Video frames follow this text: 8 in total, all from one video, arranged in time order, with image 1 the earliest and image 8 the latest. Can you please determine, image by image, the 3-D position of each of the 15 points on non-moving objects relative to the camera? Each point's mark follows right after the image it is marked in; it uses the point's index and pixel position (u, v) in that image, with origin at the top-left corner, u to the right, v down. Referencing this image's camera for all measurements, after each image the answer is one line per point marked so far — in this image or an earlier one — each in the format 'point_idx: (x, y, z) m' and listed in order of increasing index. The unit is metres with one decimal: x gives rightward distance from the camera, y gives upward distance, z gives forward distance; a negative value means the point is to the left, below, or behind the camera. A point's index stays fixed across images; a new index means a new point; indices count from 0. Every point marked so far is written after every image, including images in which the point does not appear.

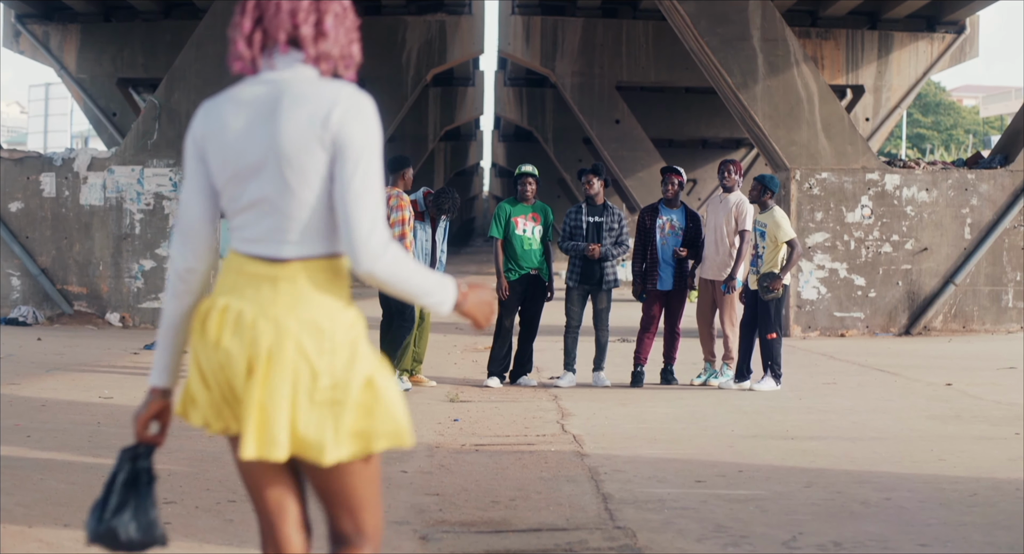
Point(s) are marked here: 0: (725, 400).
0: (+1.6, -0.9, +8.2) m
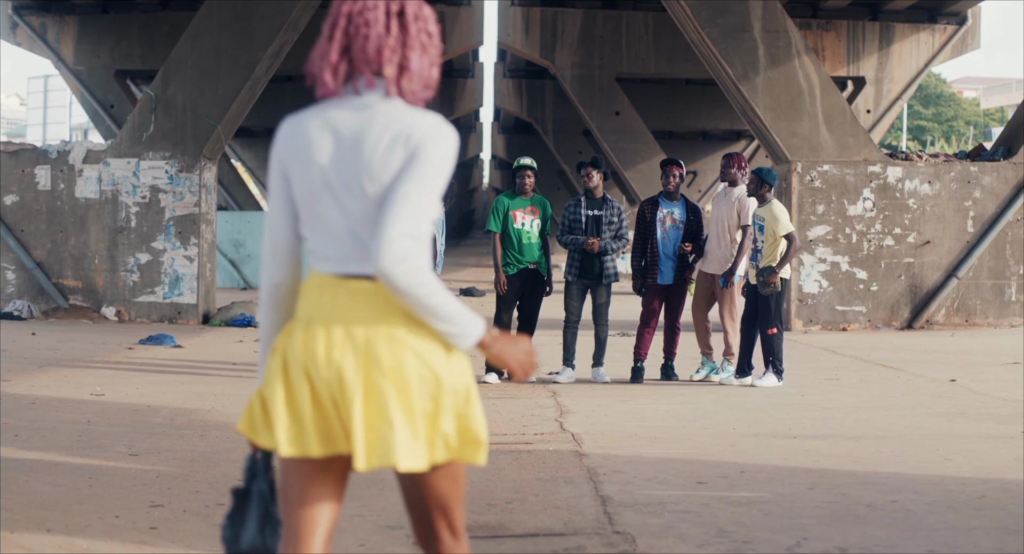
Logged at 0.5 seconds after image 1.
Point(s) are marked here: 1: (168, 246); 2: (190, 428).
0: (+1.6, -0.9, +8.1) m
1: (-4.4, +0.4, +13.9) m
2: (-1.8, -0.9, +6.1) m
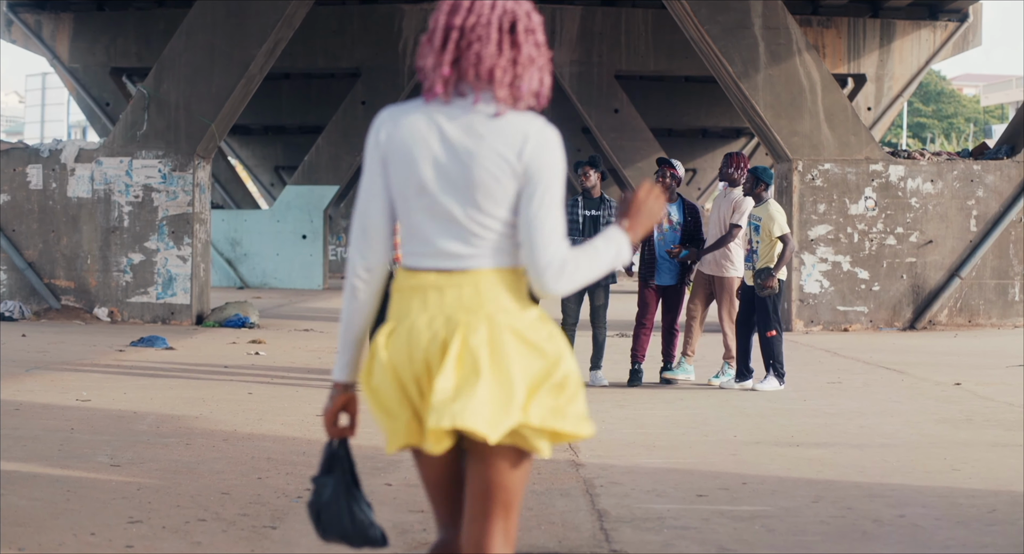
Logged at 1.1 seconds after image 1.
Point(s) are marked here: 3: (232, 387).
0: (+1.6, -0.9, +7.9) m
1: (-4.4, +0.4, +13.7) m
2: (-1.8, -0.9, +5.9) m
3: (-2.1, -0.8, +8.2) m
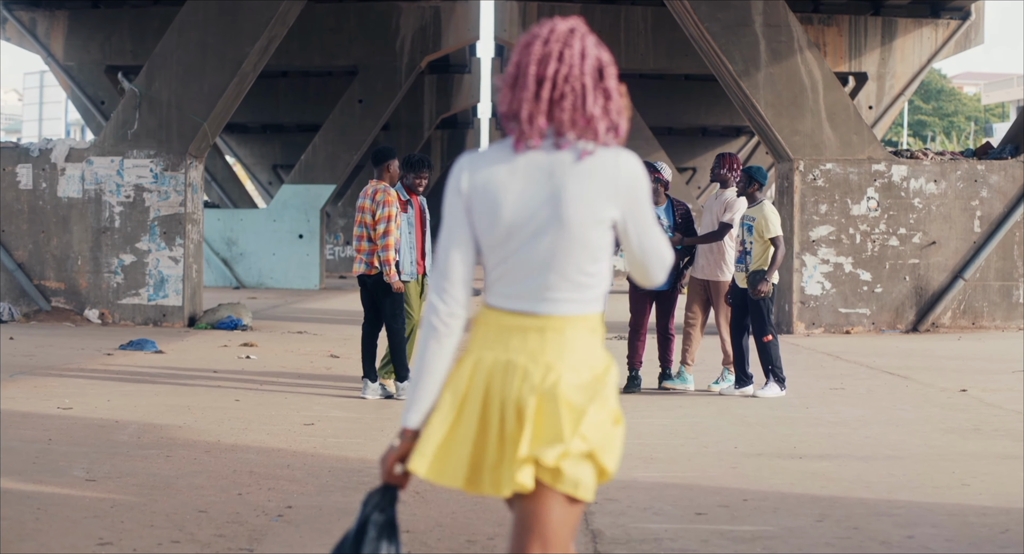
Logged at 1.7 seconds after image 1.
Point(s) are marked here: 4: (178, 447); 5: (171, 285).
0: (+1.5, -0.9, +7.7) m
1: (-4.5, +0.4, +13.5) m
2: (-1.9, -0.9, +5.7) m
3: (-2.1, -0.9, +8.0) m
4: (-1.8, -0.9, +5.8) m
5: (-4.2, -0.1, +13.6) m
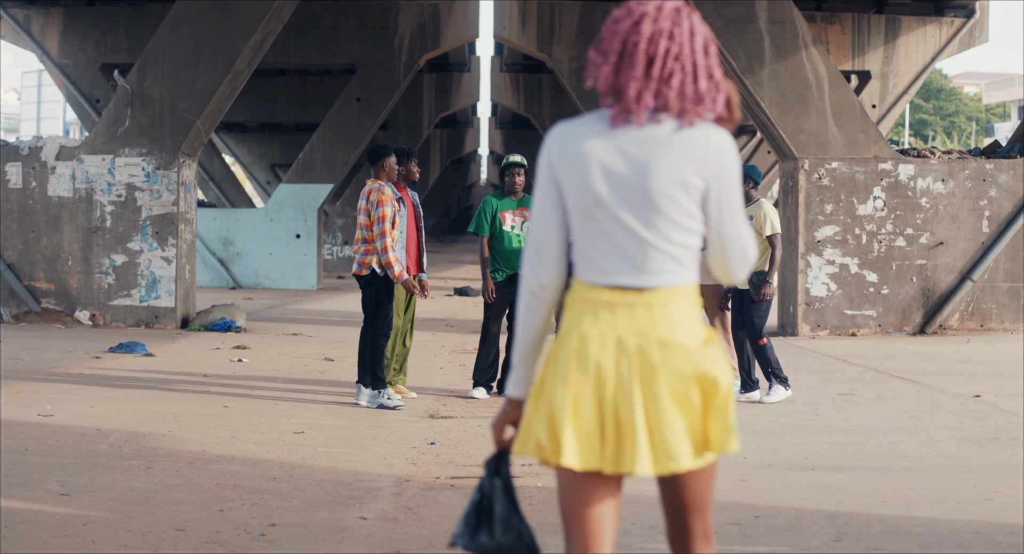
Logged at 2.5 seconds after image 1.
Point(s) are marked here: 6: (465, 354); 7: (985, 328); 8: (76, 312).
0: (+1.5, -0.9, +7.5) m
1: (-4.5, +0.4, +13.3) m
2: (-1.9, -0.9, +5.5) m
3: (-2.2, -0.9, +7.7) m
4: (-1.8, -0.9, +5.6) m
5: (-4.3, -0.1, +13.3) m
6: (-0.5, -0.8, +11.5) m
7: (+5.6, -0.6, +13.0) m
8: (-5.4, -0.4, +13.4) m
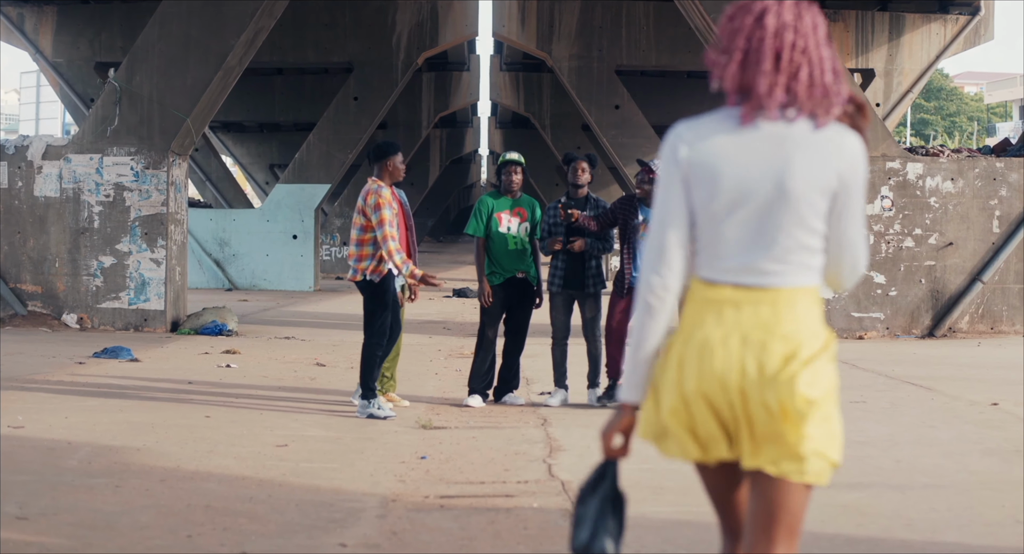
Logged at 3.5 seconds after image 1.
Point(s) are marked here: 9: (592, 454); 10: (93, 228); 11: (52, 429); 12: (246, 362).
0: (+1.5, -1.0, +7.1) m
1: (-4.5, +0.3, +12.9) m
2: (-1.9, -0.9, +5.1) m
3: (-2.2, -0.9, +7.4) m
4: (-1.8, -0.9, +5.2) m
5: (-4.3, -0.1, +12.9) m
6: (-0.5, -0.8, +11.2) m
7: (+5.6, -0.6, +12.6) m
8: (-5.4, -0.5, +13.1) m
9: (+0.4, -1.0, +6.0) m
10: (-5.0, +0.6, +13.0) m
11: (-2.7, -0.9, +6.4) m
12: (-2.5, -0.8, +10.4) m
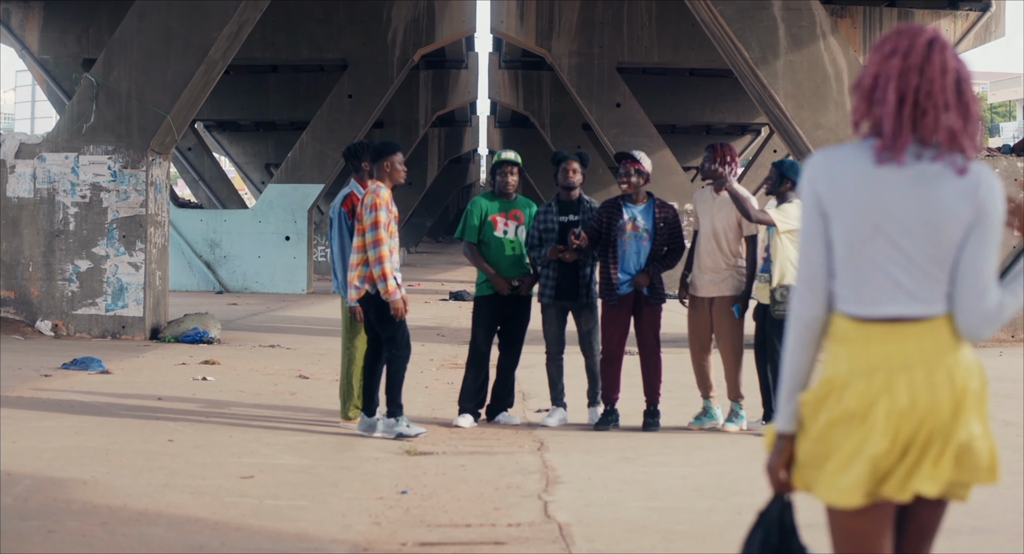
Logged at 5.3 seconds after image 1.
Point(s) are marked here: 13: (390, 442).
0: (+1.4, -1.0, +6.5) m
1: (-4.5, +0.3, +12.3) m
2: (-2.0, -1.0, +4.5) m
3: (-2.2, -1.0, +6.7) m
4: (-1.9, -1.0, +4.6) m
5: (-4.3, -0.2, +12.3) m
6: (-0.5, -0.9, +10.6) m
7: (+5.6, -0.7, +12.0) m
8: (-5.4, -0.5, +12.4) m
9: (+0.4, -1.0, +5.3) m
10: (-5.0, +0.5, +12.3) m
11: (-2.8, -0.9, +5.8) m
12: (-2.6, -0.9, +9.8) m
13: (-0.8, -1.0, +6.7) m
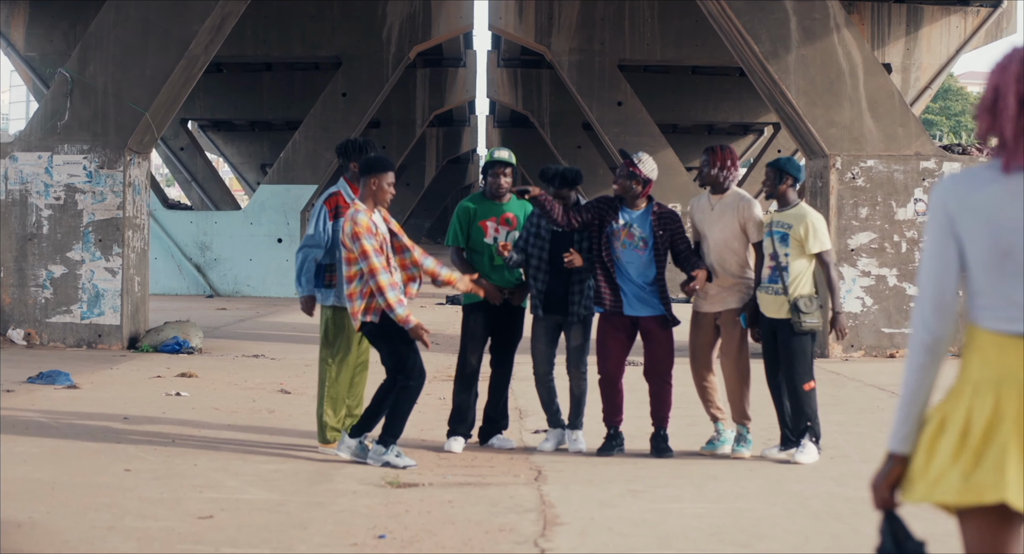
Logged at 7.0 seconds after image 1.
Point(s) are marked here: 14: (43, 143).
0: (+1.4, -1.1, +5.8) m
1: (-4.6, +0.2, +11.6) m
2: (-2.0, -1.1, +3.8) m
3: (-2.2, -1.0, +6.1) m
4: (-1.9, -1.1, +3.9) m
5: (-4.4, -0.3, +11.7) m
6: (-0.6, -1.0, +9.9) m
7: (+5.5, -0.8, +11.3) m
8: (-5.5, -0.6, +11.8) m
9: (+0.4, -1.1, +4.7) m
10: (-5.1, +0.5, +11.7) m
11: (-2.8, -1.0, +5.1) m
12: (-2.6, -0.9, +9.1) m
13: (-0.8, -1.1, +6.1) m
14: (-5.1, +1.4, +11.7) m
